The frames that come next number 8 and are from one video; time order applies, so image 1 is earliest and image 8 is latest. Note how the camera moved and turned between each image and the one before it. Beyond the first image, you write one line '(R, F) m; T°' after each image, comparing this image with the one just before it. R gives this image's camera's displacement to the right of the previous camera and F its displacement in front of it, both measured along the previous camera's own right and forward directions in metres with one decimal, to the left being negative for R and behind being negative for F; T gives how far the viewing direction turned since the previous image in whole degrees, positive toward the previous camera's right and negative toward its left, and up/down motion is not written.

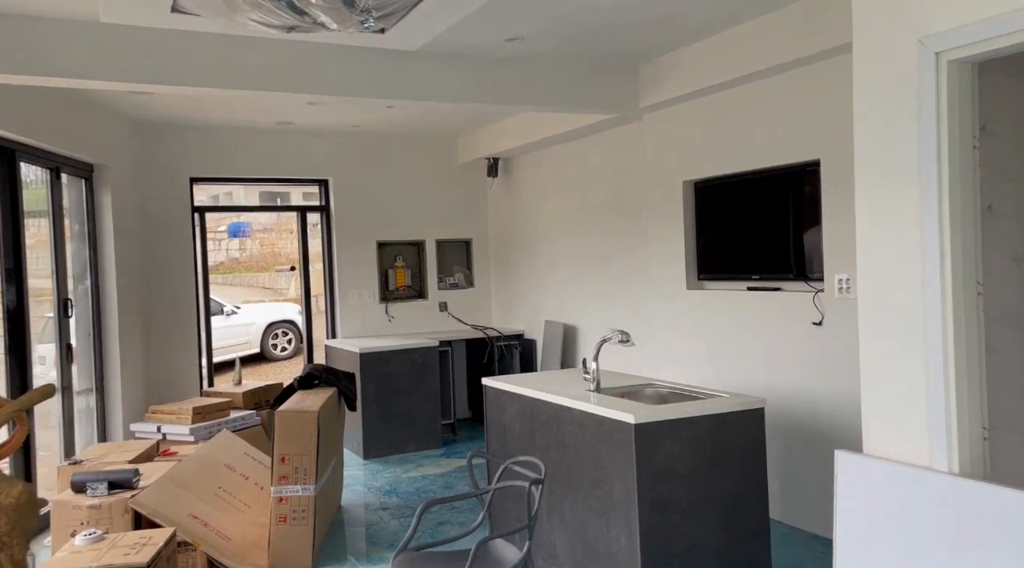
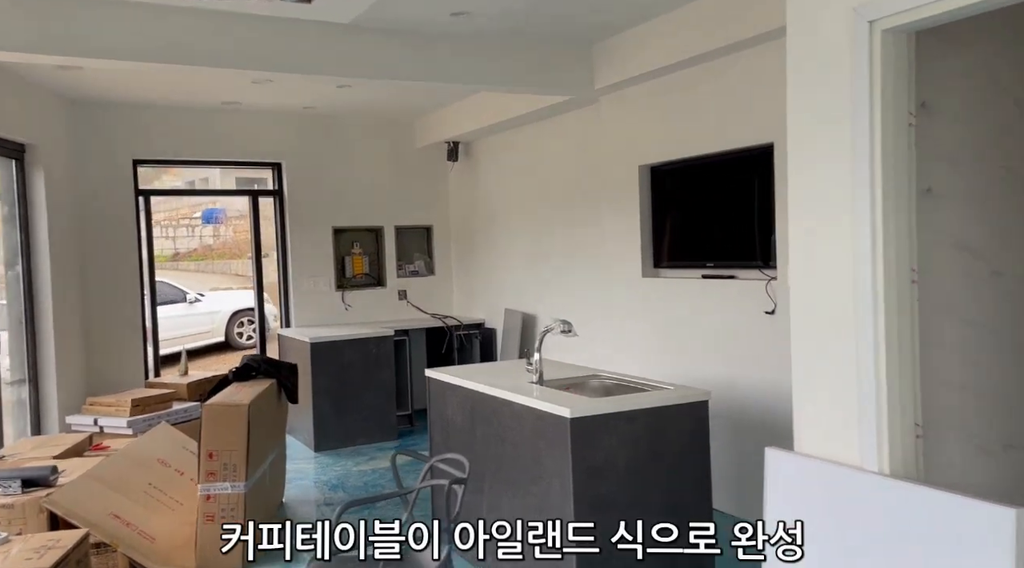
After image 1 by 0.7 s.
(+0.2, +0.2) m; +1°
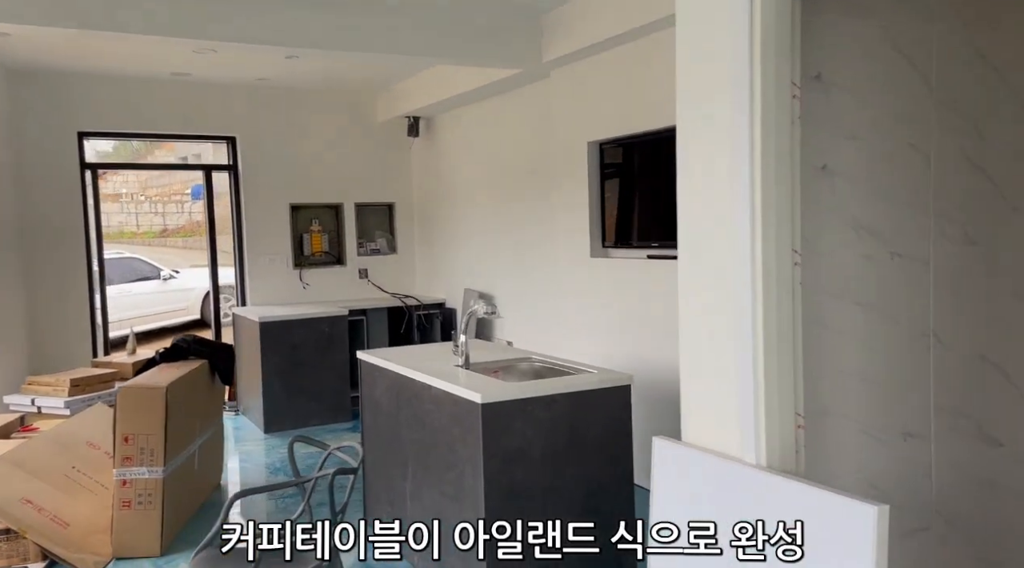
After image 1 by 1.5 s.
(+0.3, +0.1) m; 0°
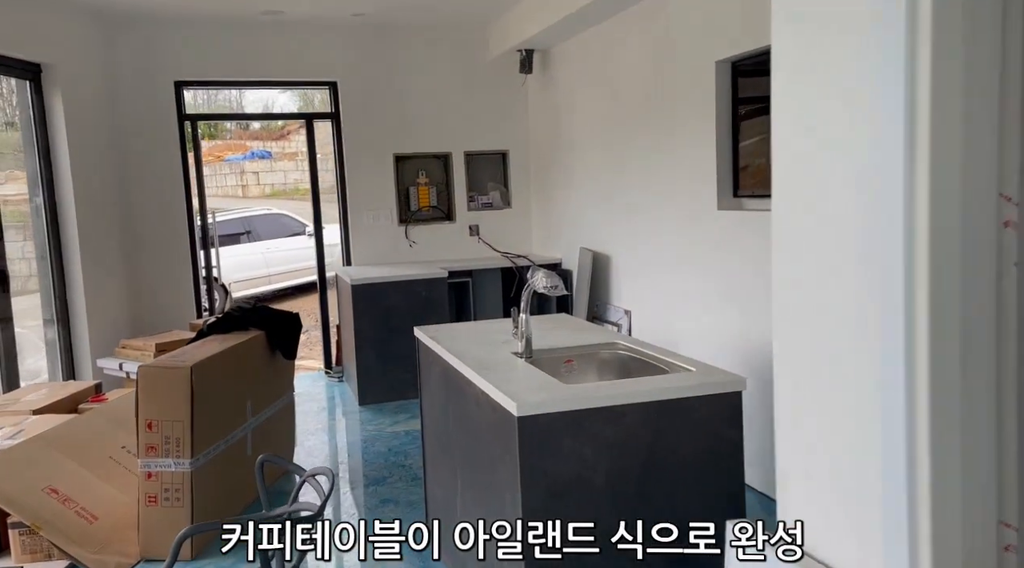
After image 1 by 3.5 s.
(+0.3, +0.8) m; -11°
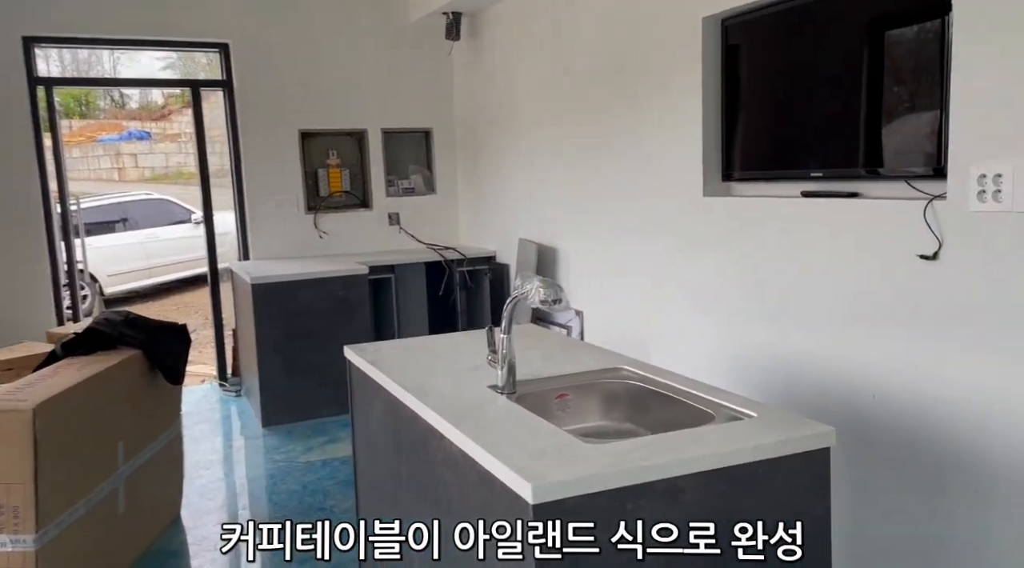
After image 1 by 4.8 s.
(-0.2, +0.7) m; +7°
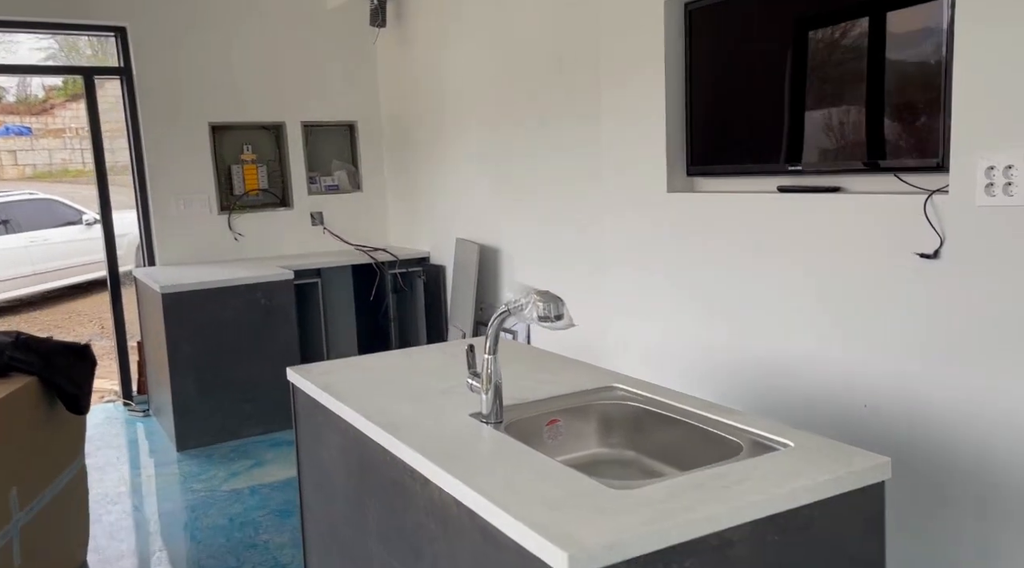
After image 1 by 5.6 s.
(-0.2, +0.3) m; +6°
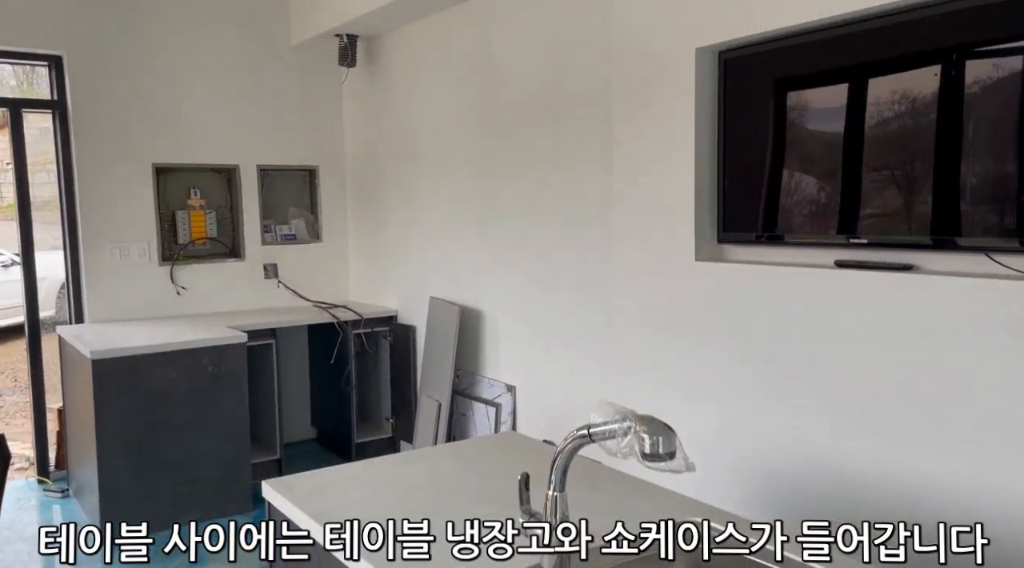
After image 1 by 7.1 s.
(-0.2, +0.4) m; +4°
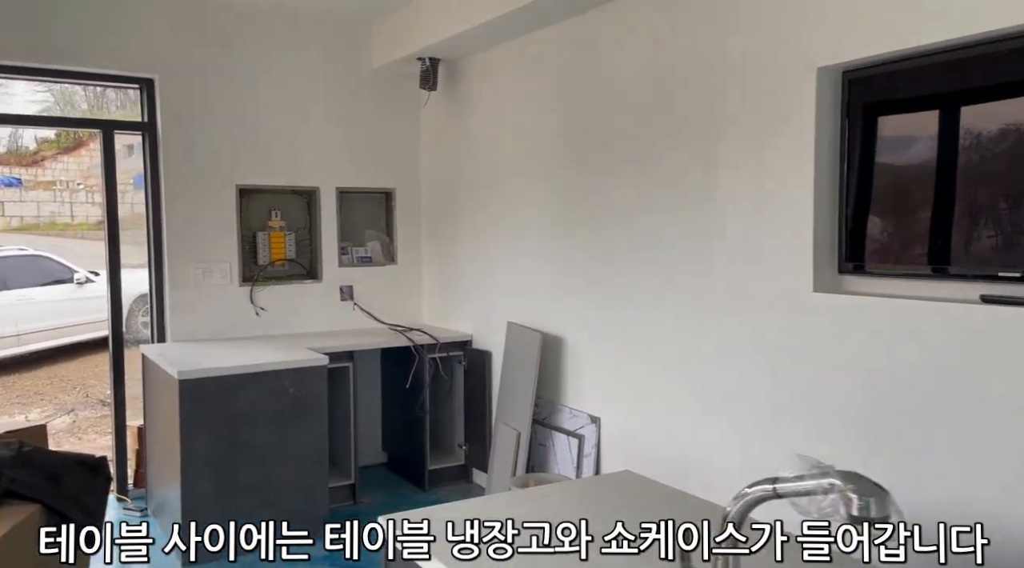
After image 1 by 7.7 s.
(-0.2, +0.1) m; -3°
